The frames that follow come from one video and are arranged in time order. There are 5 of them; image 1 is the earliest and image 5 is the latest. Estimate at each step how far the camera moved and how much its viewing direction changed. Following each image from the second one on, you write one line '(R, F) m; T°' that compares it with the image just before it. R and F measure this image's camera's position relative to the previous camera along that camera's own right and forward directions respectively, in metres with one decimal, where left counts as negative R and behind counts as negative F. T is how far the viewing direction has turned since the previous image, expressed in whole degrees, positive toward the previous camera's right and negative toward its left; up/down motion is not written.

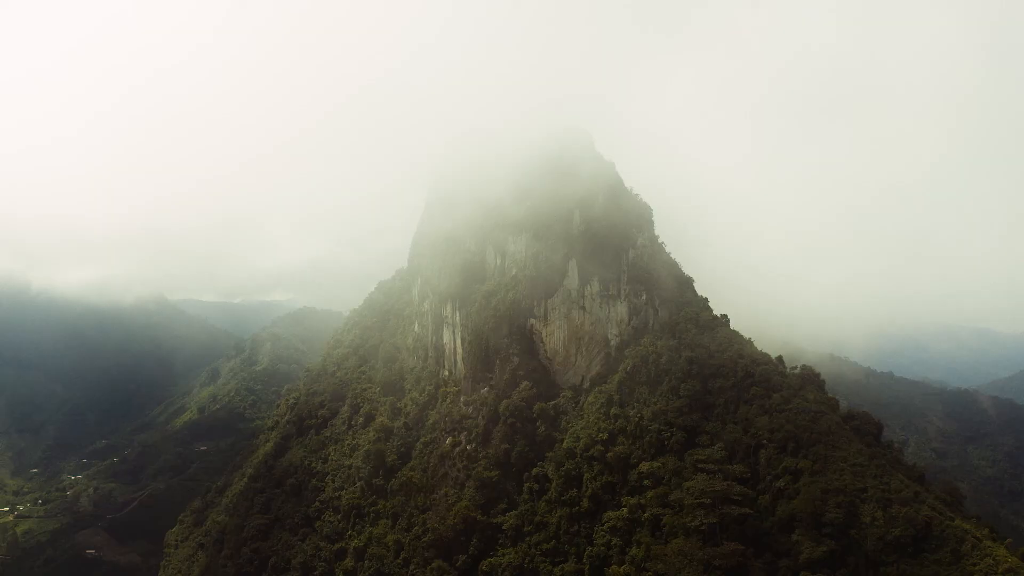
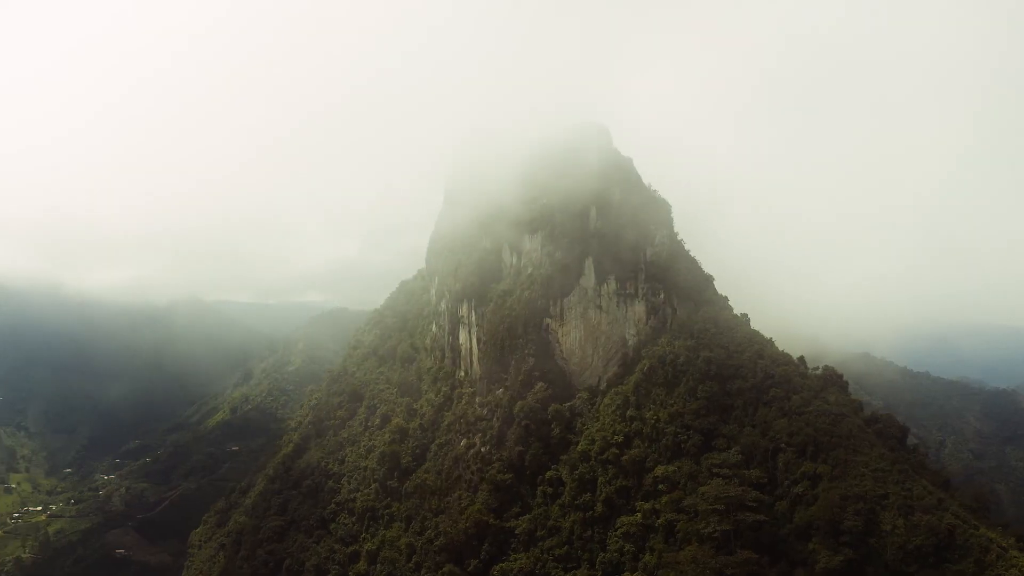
(+0.9, +0.6) m; -2°
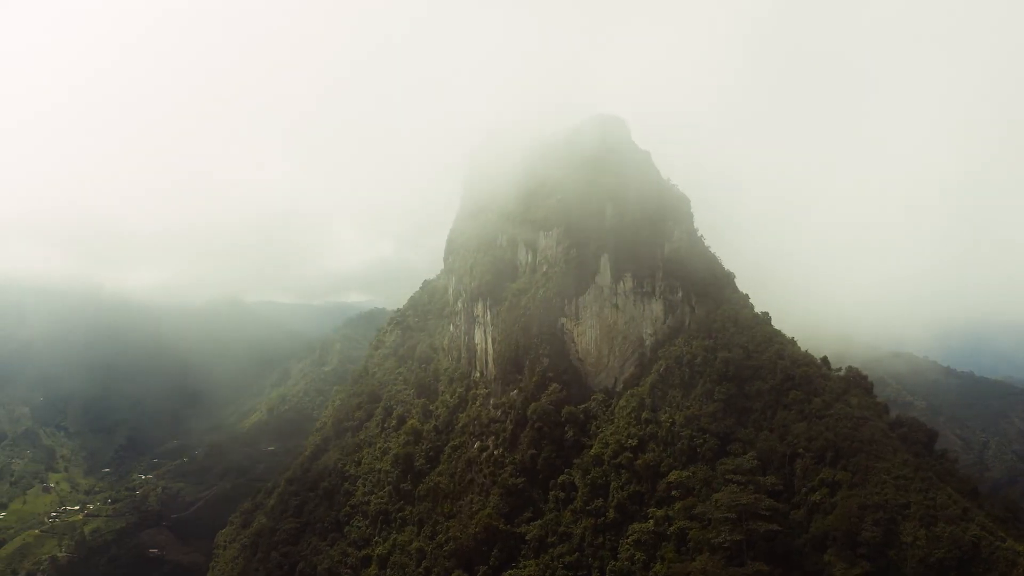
(+1.4, +0.8) m; -3°
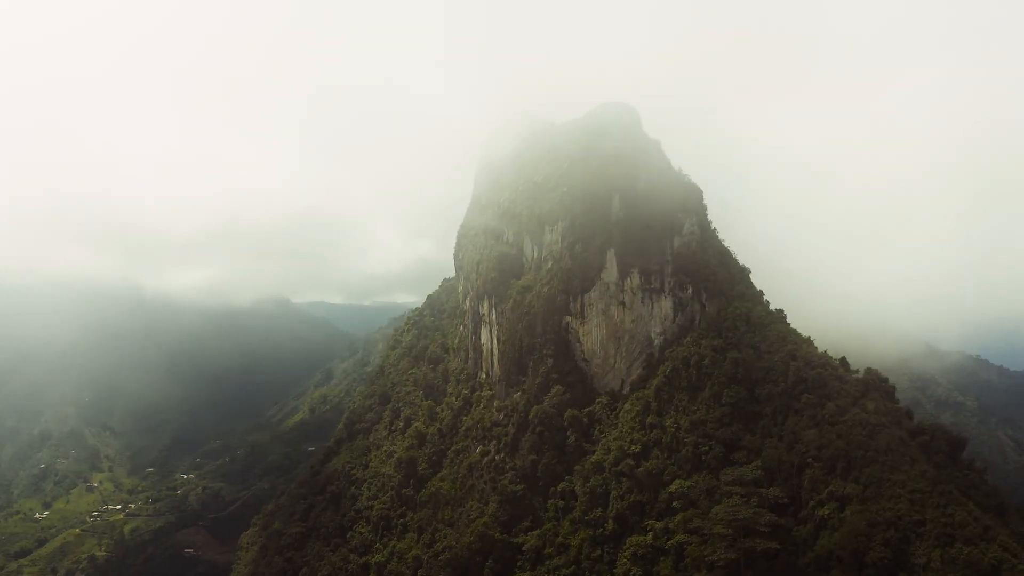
(+2.7, +1.7) m; -3°
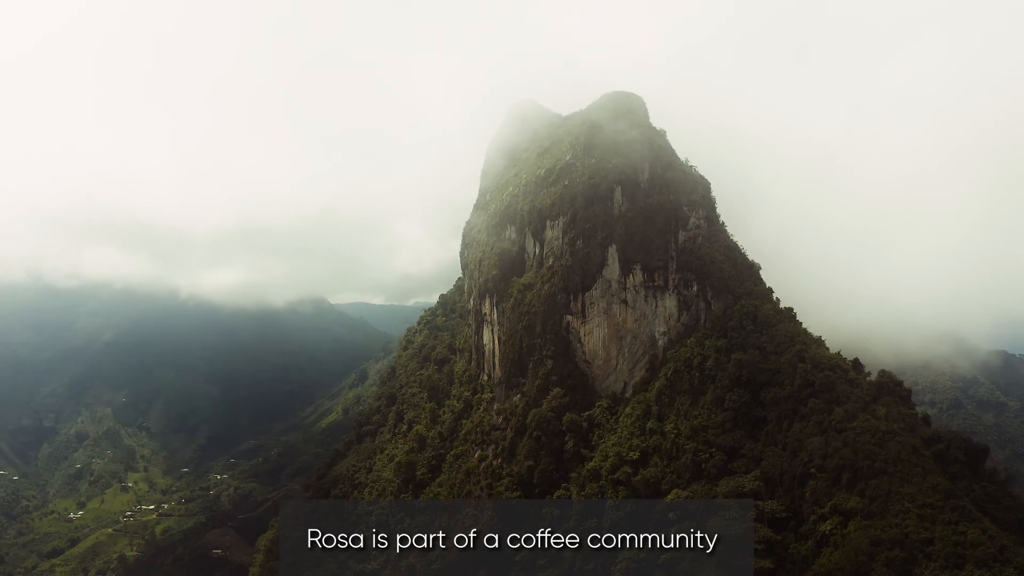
(+2.4, +1.5) m; -3°
